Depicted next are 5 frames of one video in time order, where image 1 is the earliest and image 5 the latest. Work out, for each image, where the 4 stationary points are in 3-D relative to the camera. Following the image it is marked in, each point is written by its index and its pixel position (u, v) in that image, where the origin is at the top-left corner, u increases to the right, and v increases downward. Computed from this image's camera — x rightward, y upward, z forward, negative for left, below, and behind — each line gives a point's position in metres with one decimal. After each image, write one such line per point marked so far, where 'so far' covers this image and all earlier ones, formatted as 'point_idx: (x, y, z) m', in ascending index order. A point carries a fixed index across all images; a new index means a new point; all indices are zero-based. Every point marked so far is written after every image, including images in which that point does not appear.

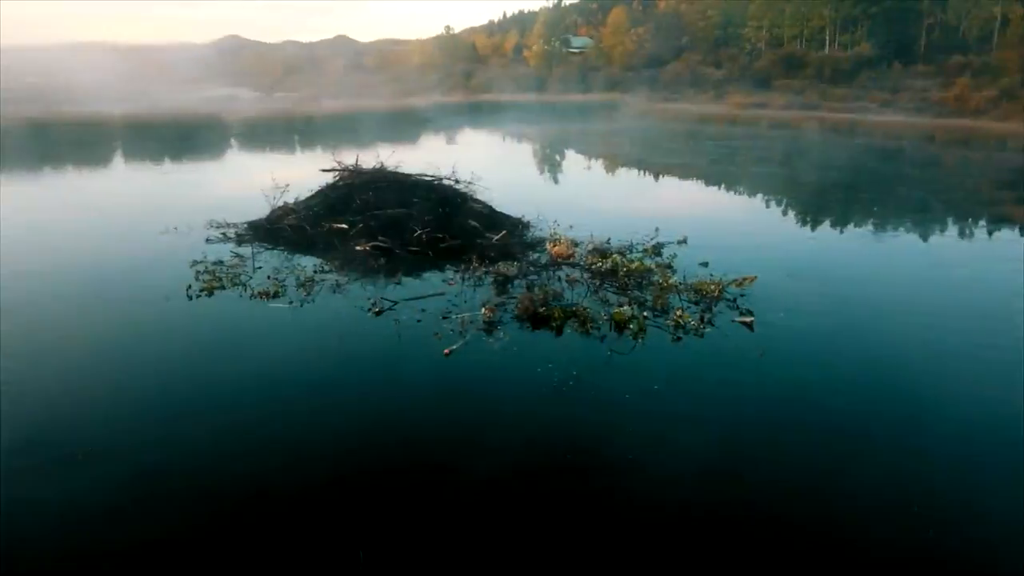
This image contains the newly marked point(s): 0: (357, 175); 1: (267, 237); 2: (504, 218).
0: (-3.0, +2.0, +11.2) m
1: (-4.4, +0.9, +11.2) m
2: (-0.3, +1.2, +11.2) m
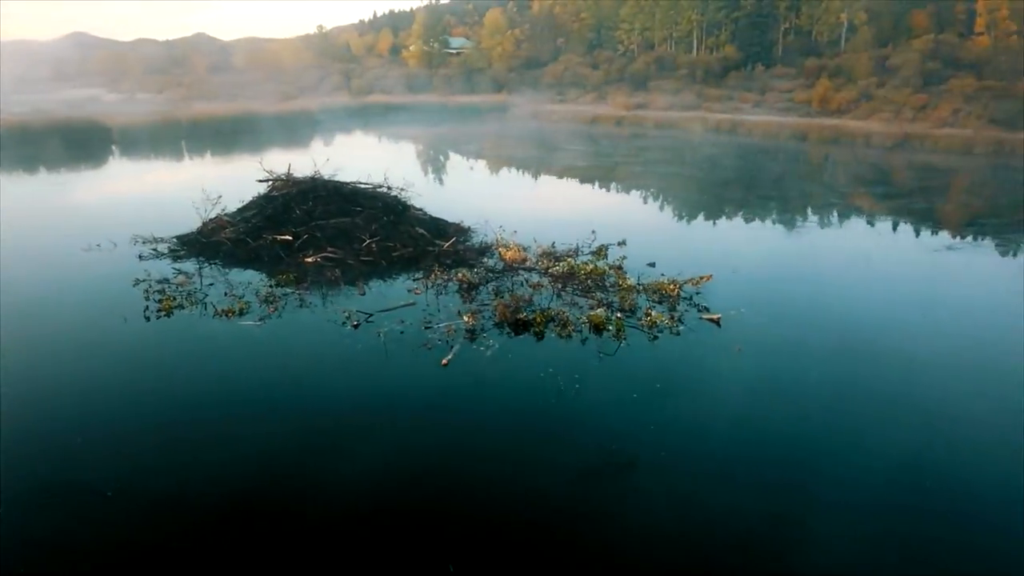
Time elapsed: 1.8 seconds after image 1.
0: (-3.9, +1.7, +10.8) m
1: (-5.2, +0.6, +10.6) m
2: (-1.2, +1.1, +11.2) m
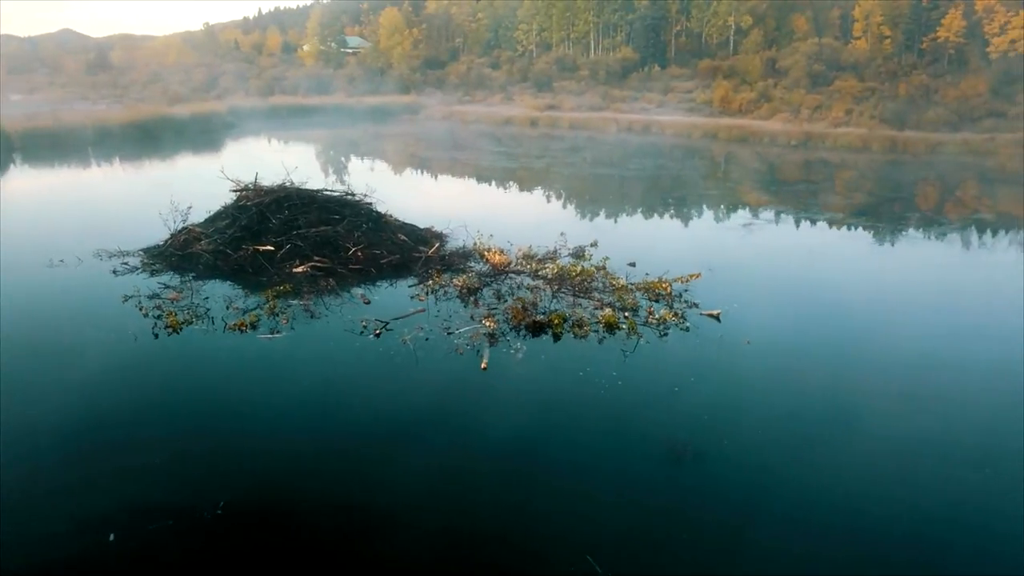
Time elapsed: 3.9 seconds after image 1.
0: (-4.1, +1.6, +10.6) m
1: (-5.4, +0.4, +10.3) m
2: (-1.5, +1.0, +11.3) m
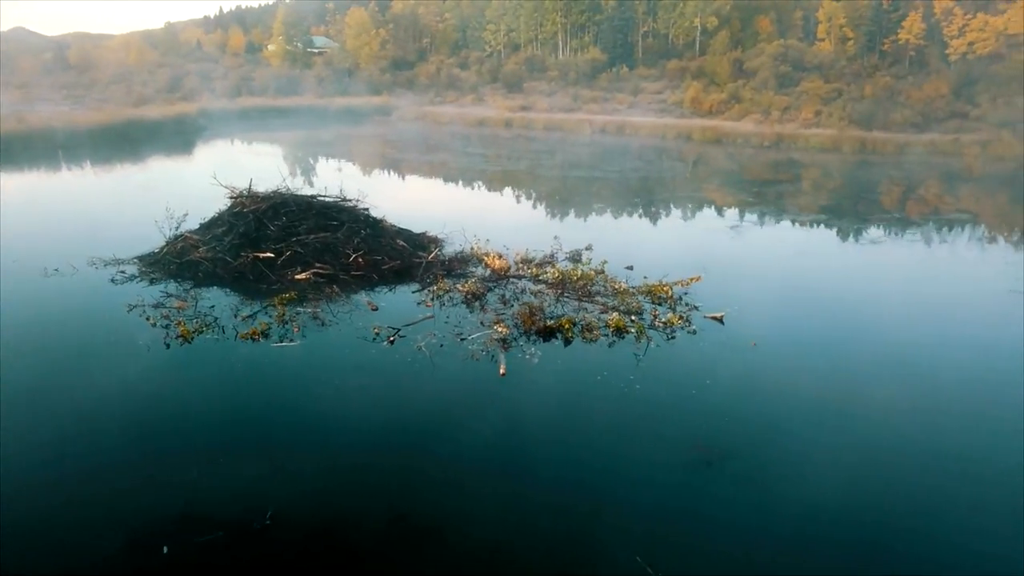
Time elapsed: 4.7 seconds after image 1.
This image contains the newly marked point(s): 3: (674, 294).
0: (-4.2, +1.4, +10.6) m
1: (-5.4, +0.3, +10.2) m
2: (-1.5, +0.9, +11.4) m
3: (+2.4, -0.1, +9.6) m
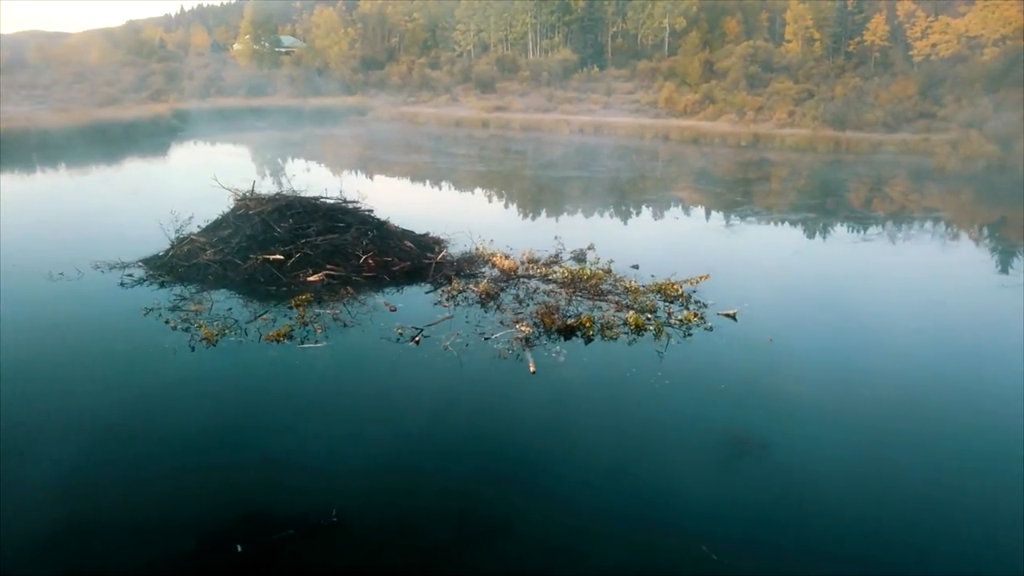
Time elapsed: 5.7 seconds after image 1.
0: (-4.0, +1.4, +10.6) m
1: (-5.2, +0.2, +10.2) m
2: (-1.4, +0.9, +11.4) m
3: (+2.6, -0.1, +9.8) m
